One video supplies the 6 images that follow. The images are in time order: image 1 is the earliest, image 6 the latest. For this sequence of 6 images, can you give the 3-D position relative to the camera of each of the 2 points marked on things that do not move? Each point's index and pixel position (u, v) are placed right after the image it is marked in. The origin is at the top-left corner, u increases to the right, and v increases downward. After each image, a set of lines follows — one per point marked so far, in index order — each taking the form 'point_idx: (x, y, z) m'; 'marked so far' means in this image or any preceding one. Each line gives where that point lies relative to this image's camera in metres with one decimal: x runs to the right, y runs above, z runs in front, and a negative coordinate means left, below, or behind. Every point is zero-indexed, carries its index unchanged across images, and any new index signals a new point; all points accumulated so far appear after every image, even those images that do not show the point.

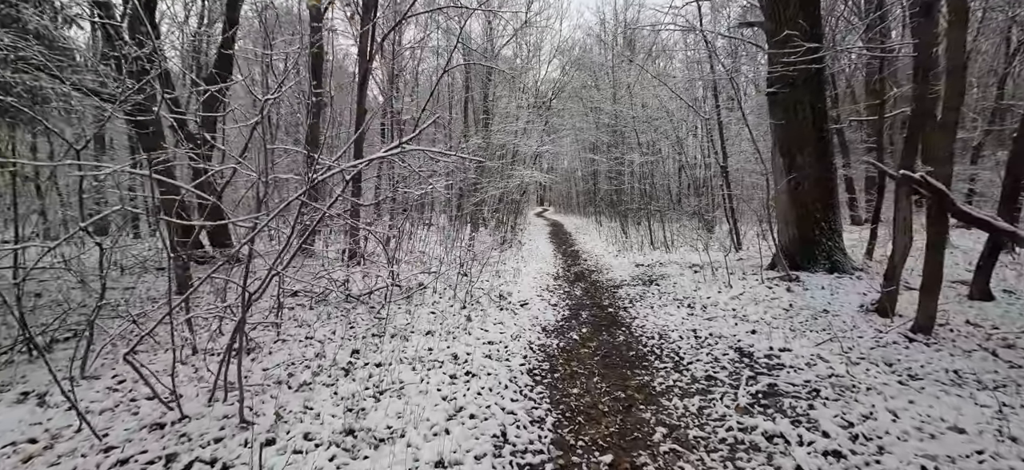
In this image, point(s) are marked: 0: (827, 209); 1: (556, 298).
0: (+5.6, +0.5, +7.4) m
1: (+0.7, -1.0, +6.8) m
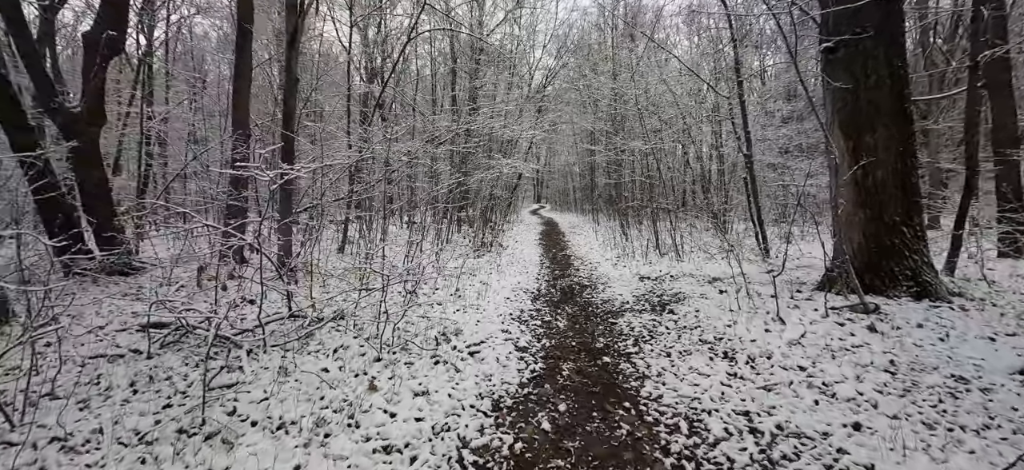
0: (+5.1, +0.3, +5.3) m
1: (+0.2, -1.2, +4.7) m
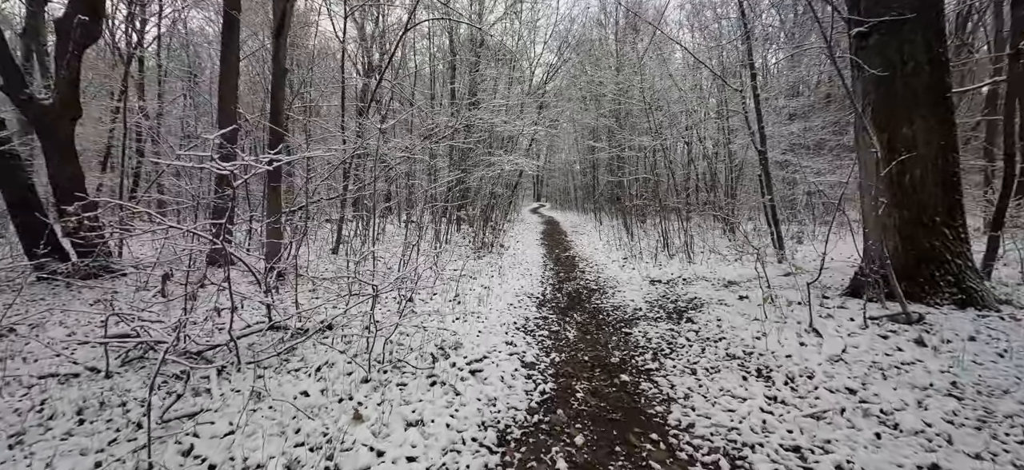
0: (+5.2, +0.3, +4.8) m
1: (+0.2, -1.2, +4.3) m
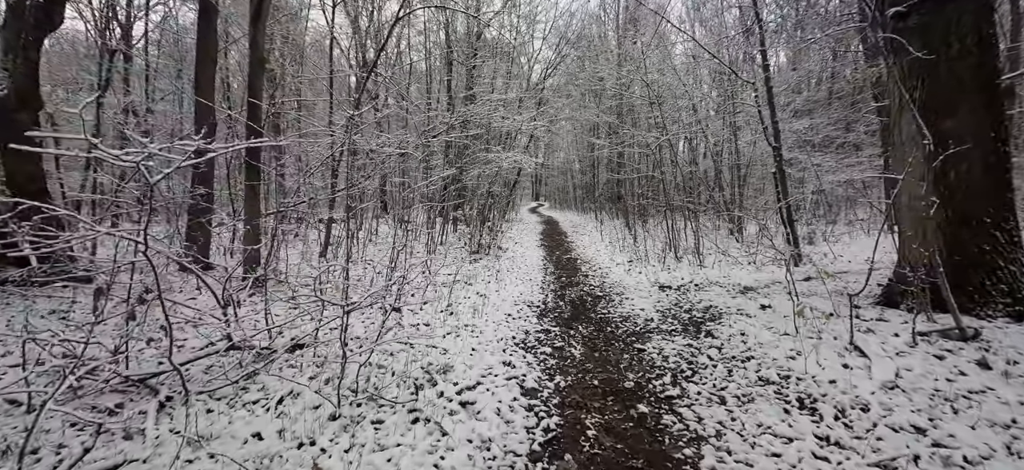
0: (+5.1, +0.3, +4.3) m
1: (+0.2, -1.2, +3.7) m
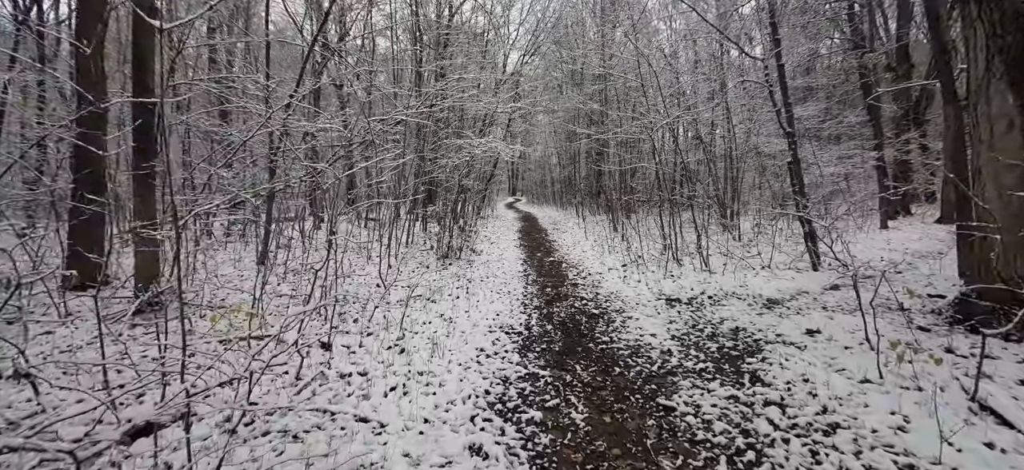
0: (+4.9, +0.3, +3.2) m
1: (0.0, -1.3, +2.4) m
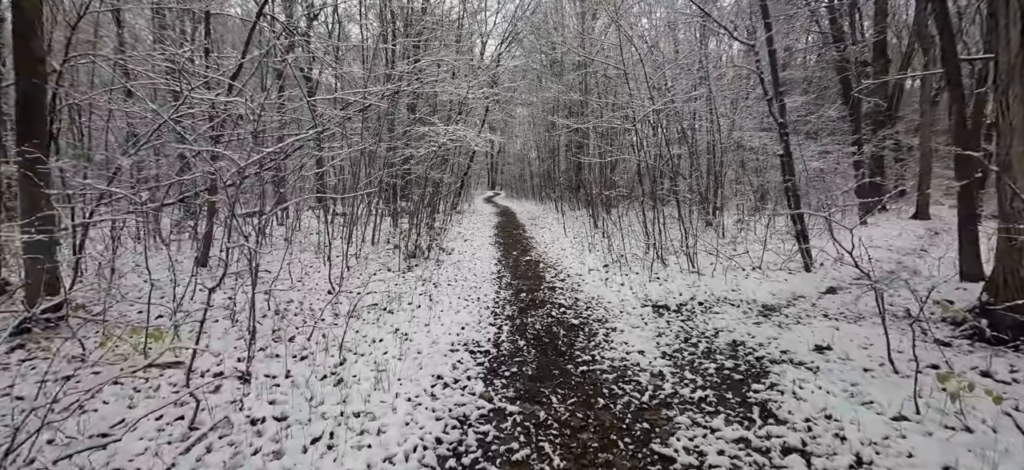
0: (+4.7, +0.2, +2.8) m
1: (-0.2, -1.4, +1.7) m
